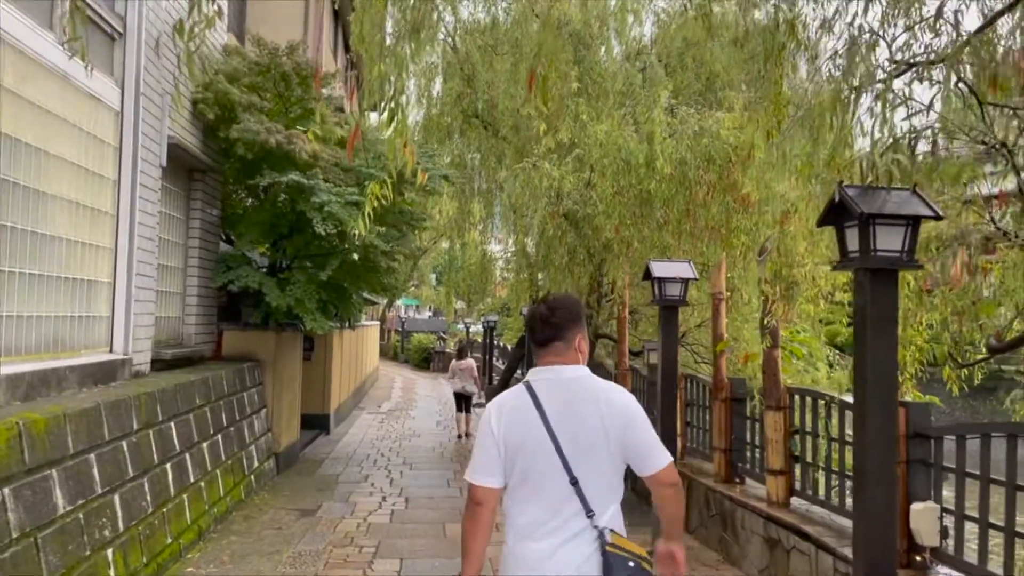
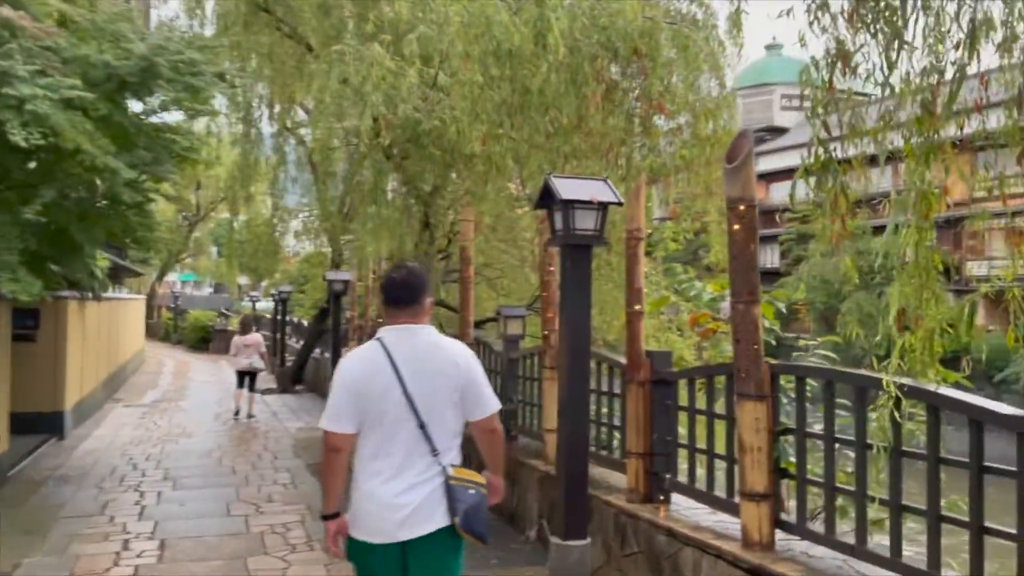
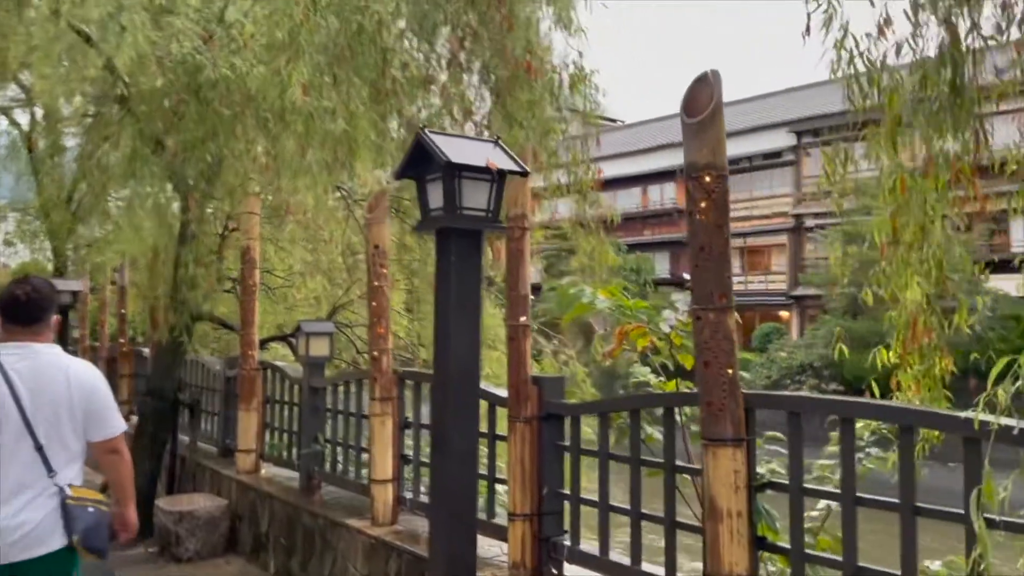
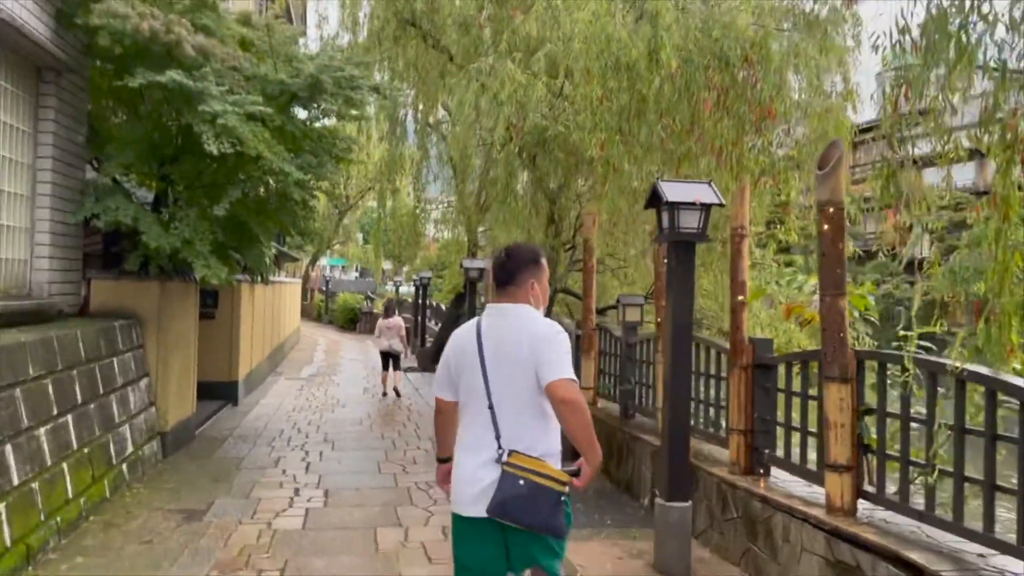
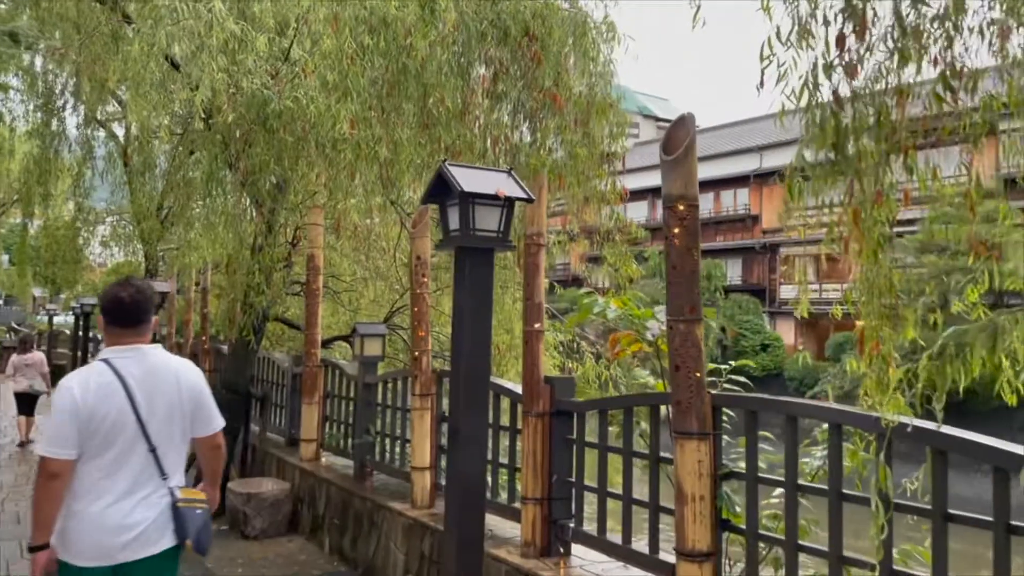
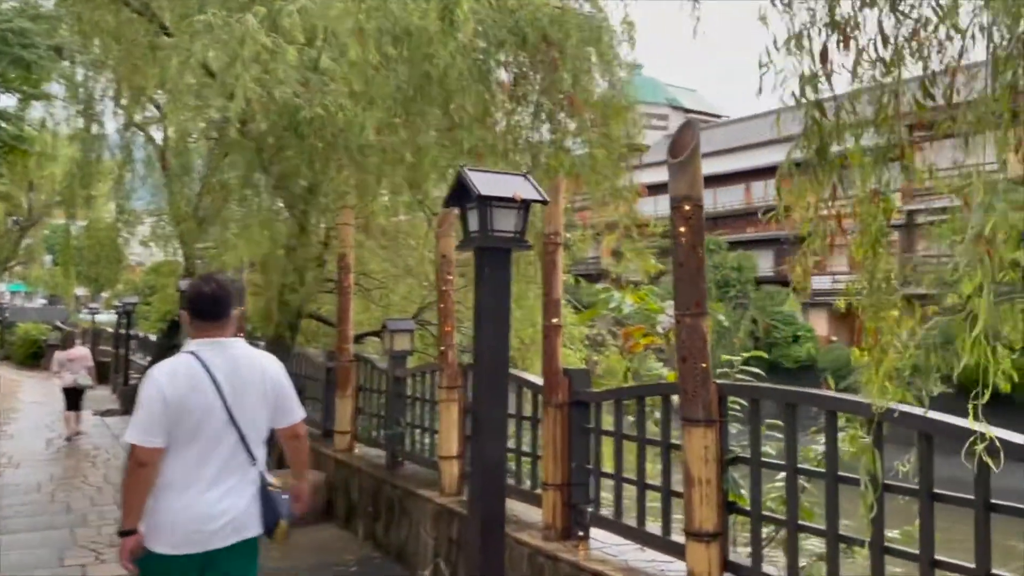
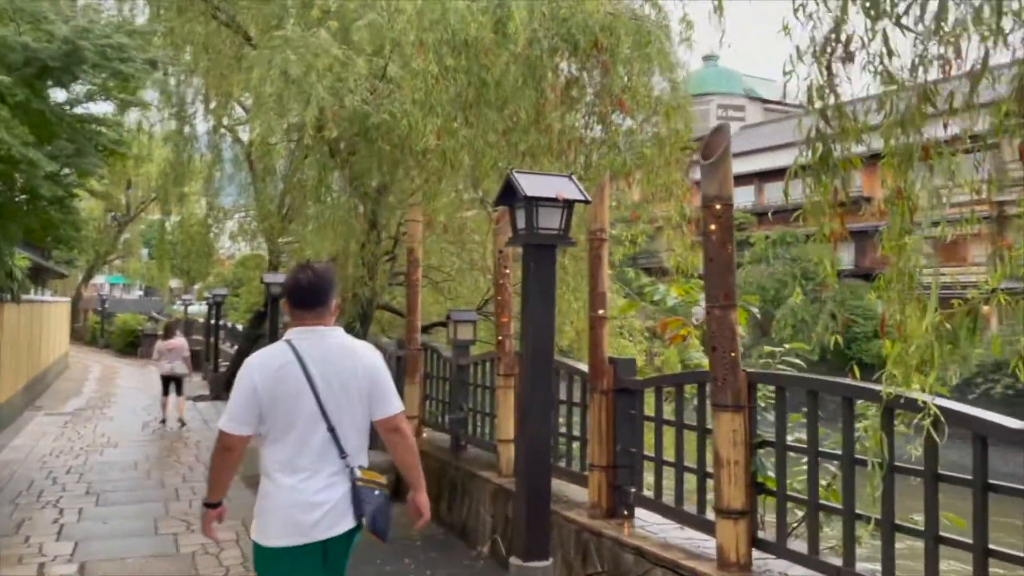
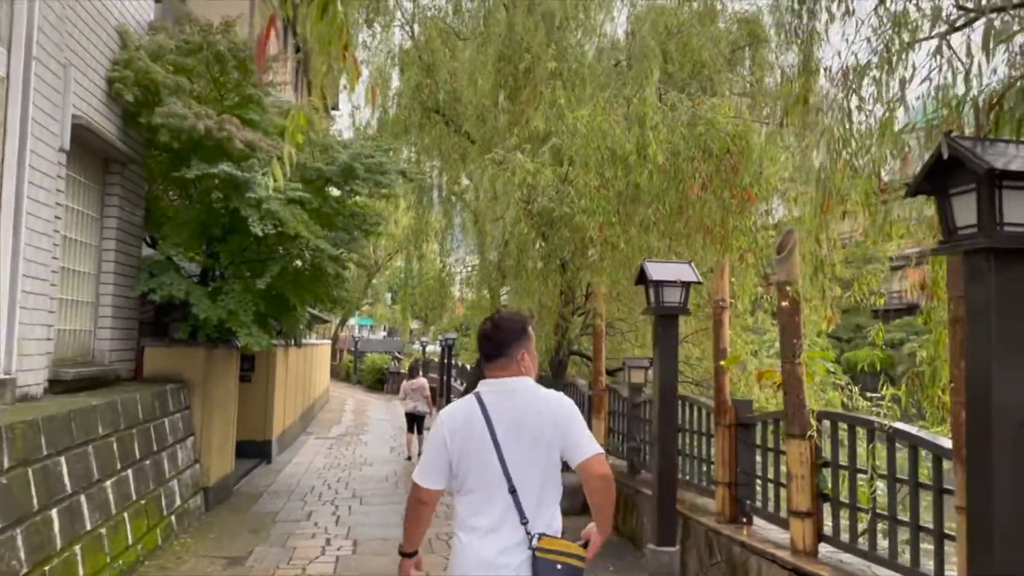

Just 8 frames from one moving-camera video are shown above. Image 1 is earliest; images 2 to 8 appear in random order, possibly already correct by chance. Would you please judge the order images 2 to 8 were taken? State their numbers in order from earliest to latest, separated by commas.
8, 4, 2, 7, 6, 5, 3
